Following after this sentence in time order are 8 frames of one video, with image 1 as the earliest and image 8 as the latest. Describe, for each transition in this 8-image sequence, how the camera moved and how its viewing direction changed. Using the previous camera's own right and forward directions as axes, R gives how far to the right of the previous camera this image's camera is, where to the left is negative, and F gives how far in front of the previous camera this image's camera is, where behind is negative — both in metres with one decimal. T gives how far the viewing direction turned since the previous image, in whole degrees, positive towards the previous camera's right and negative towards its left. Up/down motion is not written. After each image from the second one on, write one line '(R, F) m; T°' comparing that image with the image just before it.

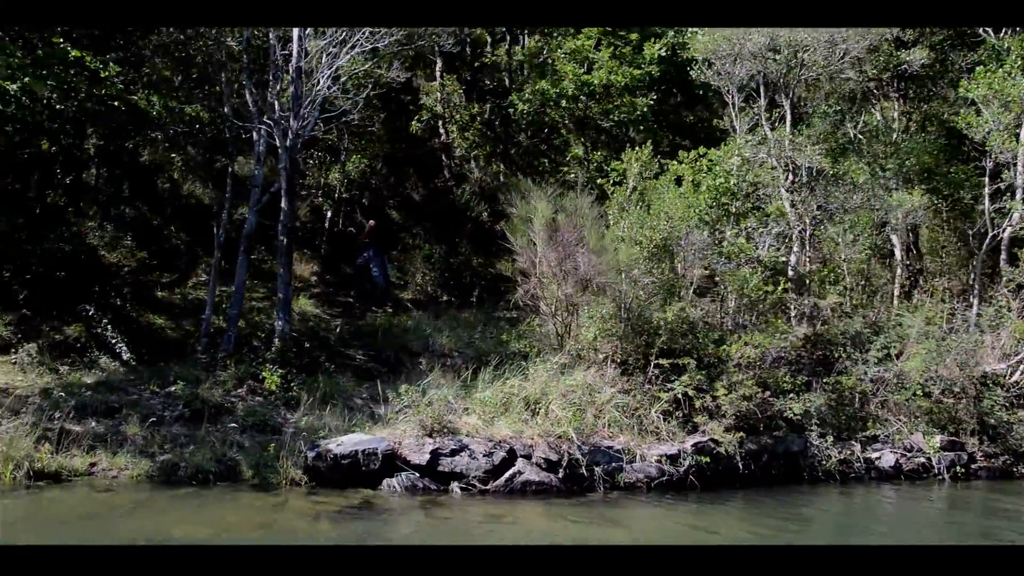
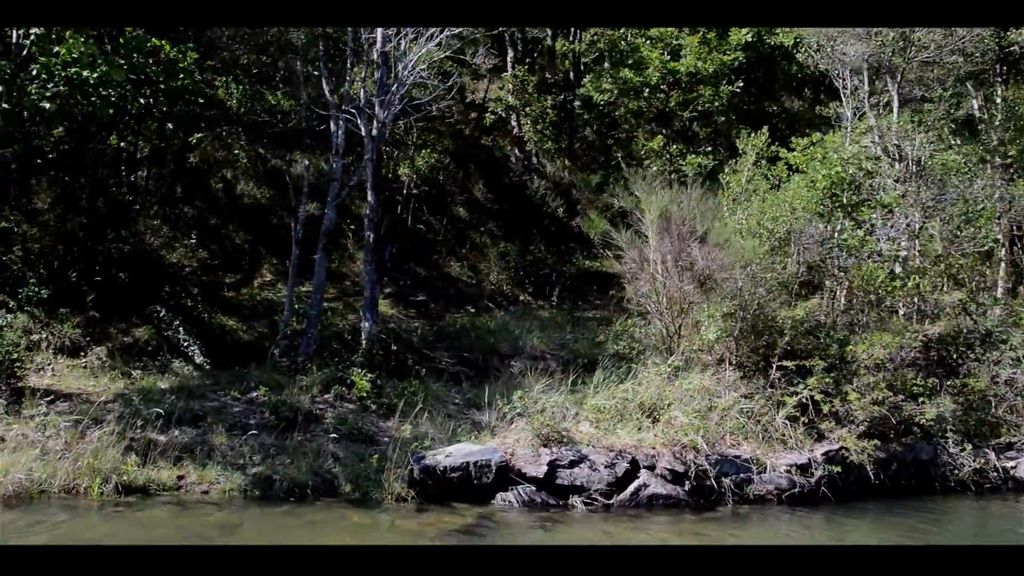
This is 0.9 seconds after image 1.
(-0.5, +0.6) m; -2°
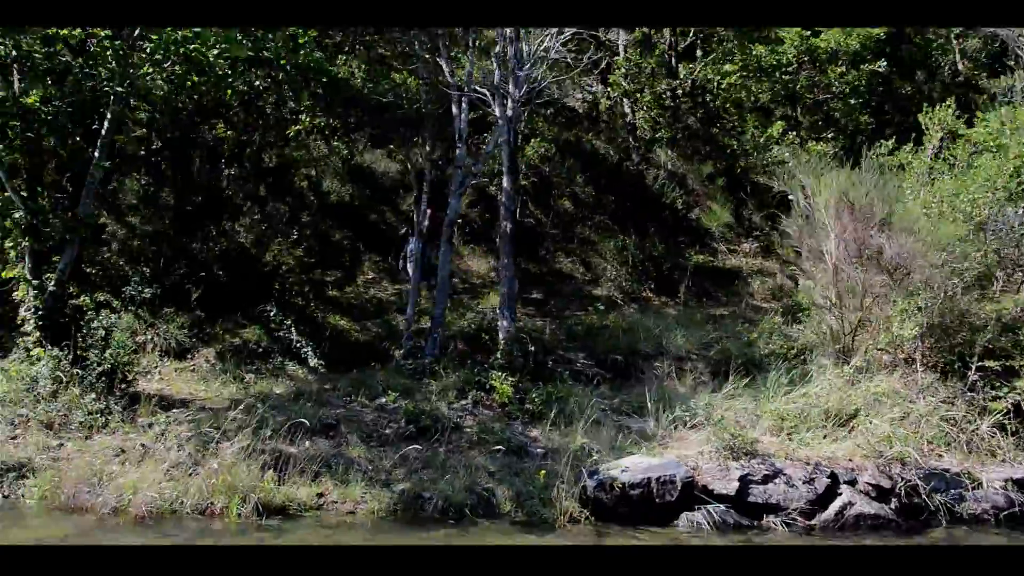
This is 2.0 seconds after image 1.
(-0.6, +0.8) m; -3°
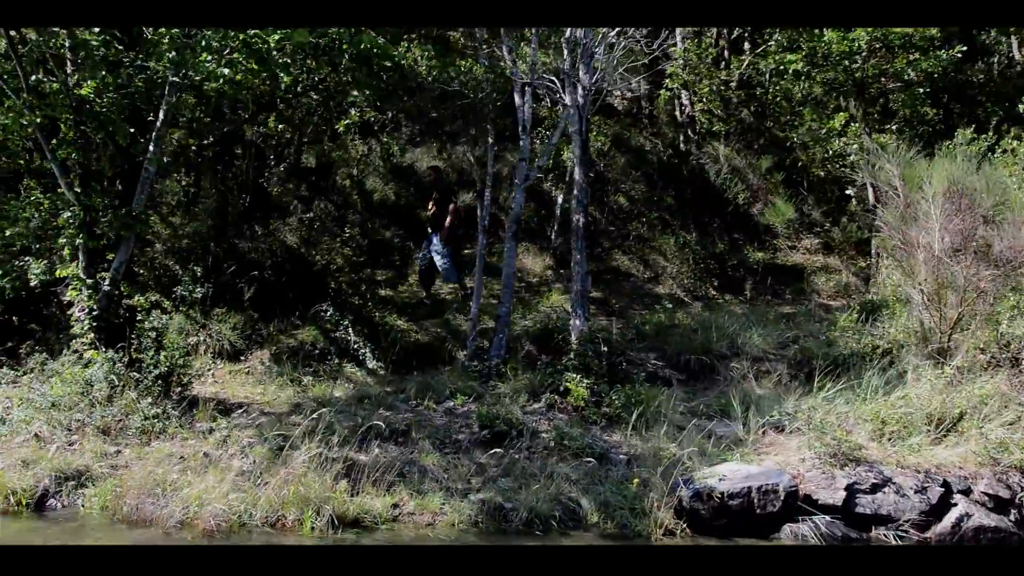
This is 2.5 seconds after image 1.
(-0.3, +0.4) m; -2°
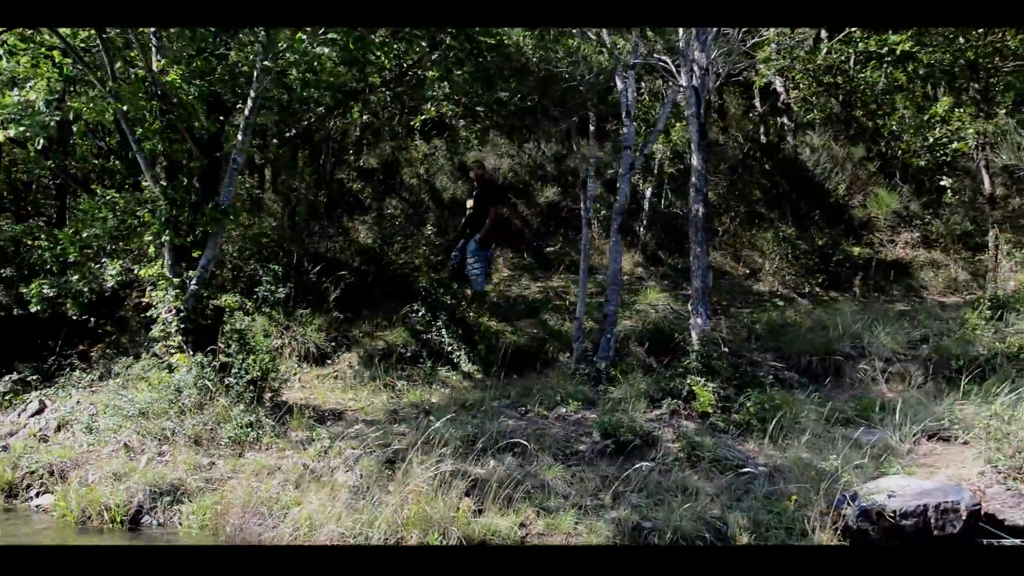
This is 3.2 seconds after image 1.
(-0.4, +0.6) m; -3°
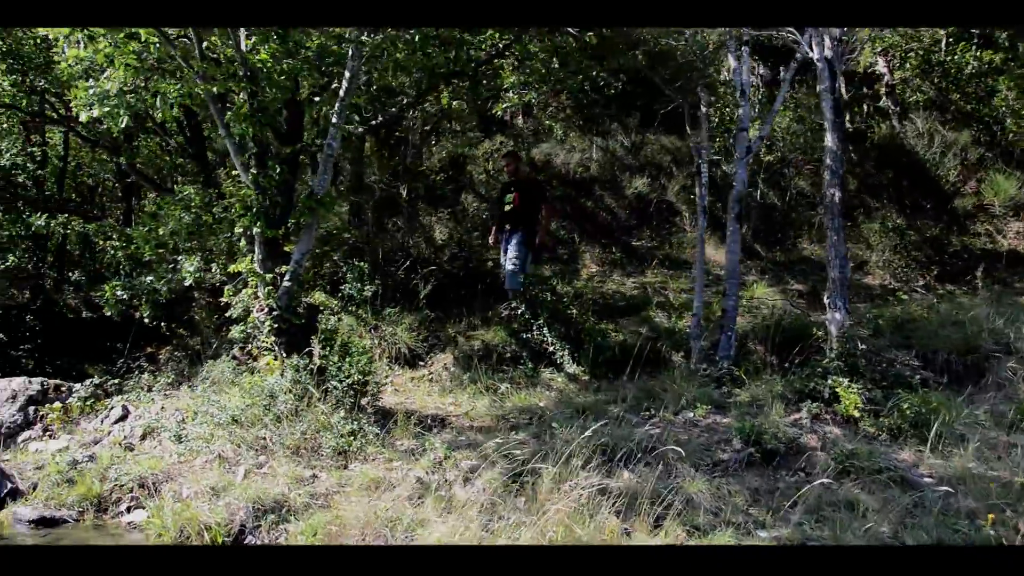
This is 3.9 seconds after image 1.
(-0.4, +0.6) m; -3°
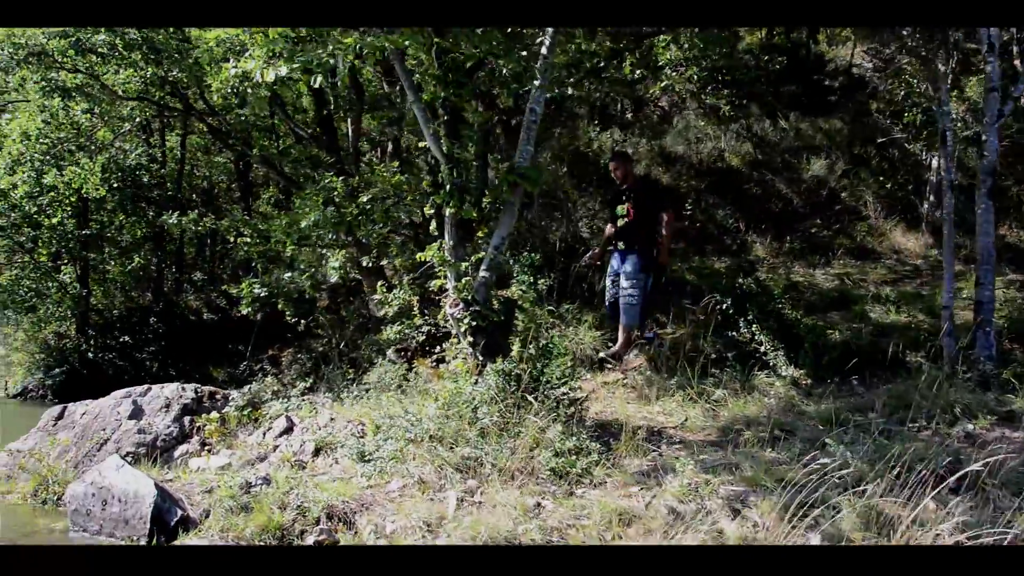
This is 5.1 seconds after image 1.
(-0.6, +1.0) m; -5°
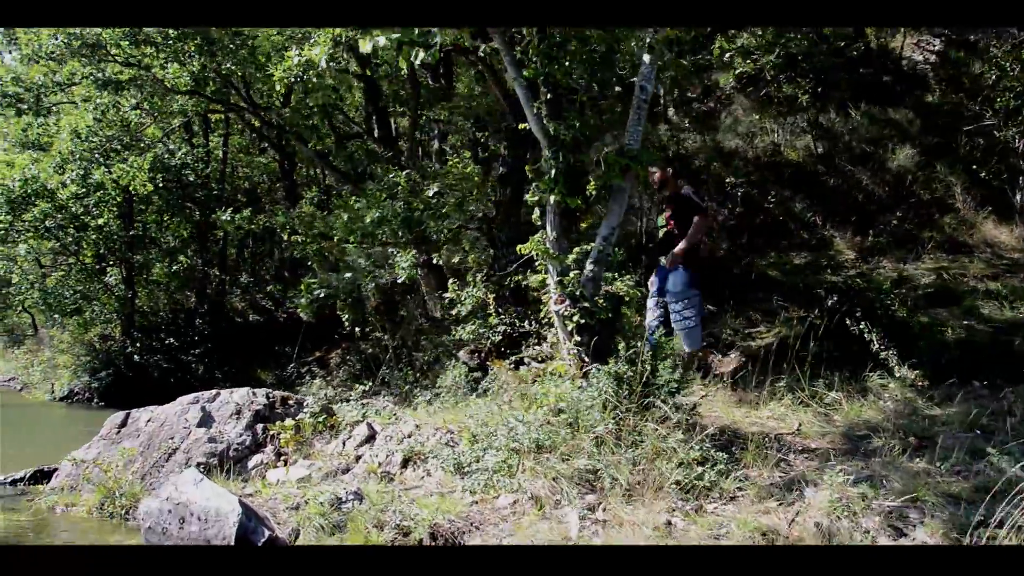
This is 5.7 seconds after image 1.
(-0.3, +0.5) m; -2°
